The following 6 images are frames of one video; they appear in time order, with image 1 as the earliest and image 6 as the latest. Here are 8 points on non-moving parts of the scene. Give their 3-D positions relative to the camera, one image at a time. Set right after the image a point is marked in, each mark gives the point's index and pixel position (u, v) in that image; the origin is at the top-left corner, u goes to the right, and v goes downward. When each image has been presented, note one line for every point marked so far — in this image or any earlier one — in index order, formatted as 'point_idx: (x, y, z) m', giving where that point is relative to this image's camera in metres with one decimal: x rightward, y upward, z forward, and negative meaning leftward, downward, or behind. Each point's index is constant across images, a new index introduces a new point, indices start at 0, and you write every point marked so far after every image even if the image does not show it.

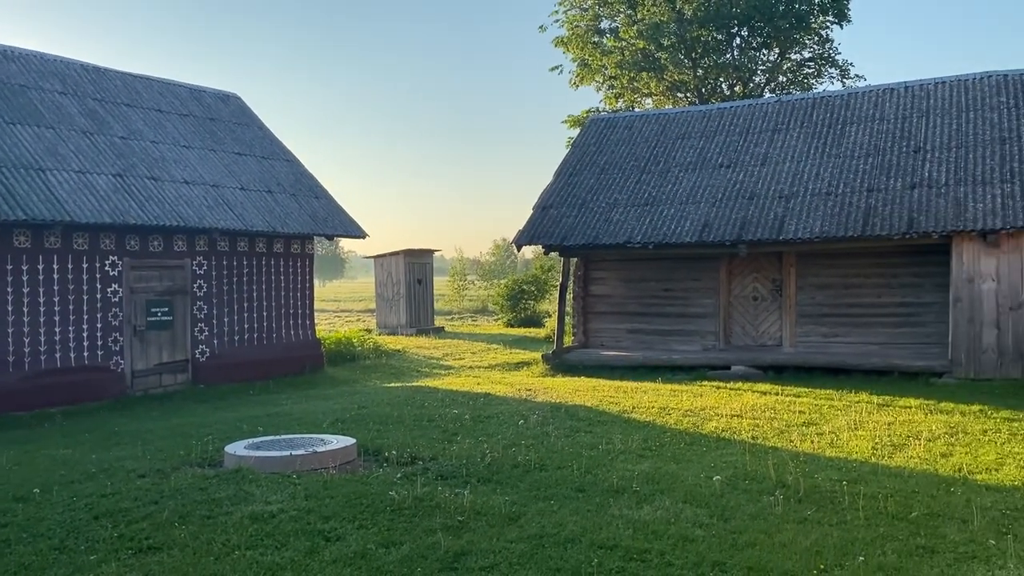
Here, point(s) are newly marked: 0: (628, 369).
0: (+2.1, -1.4, +15.7) m
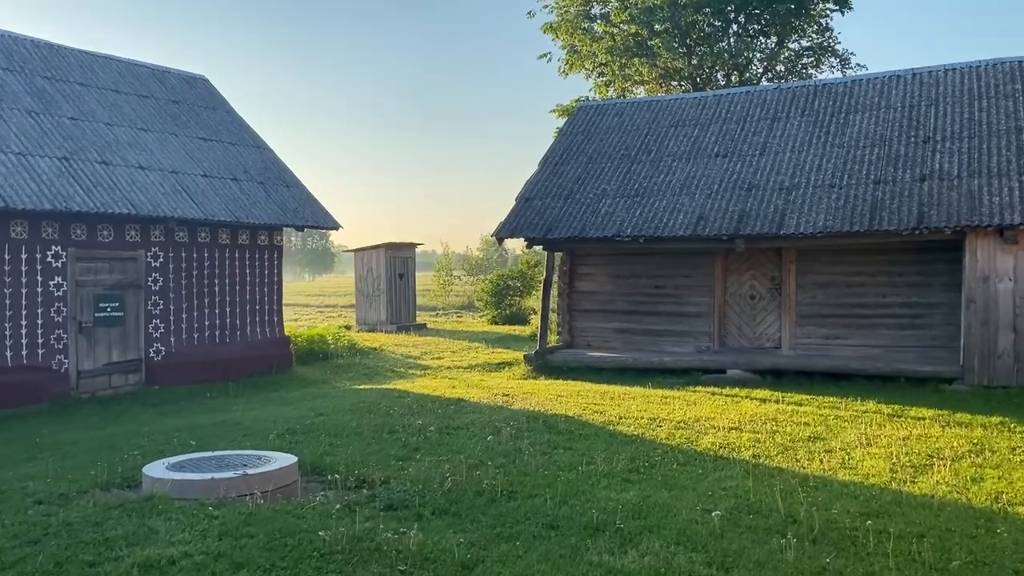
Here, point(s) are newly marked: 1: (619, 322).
0: (+1.7, -1.4, +14.7) m
1: (+1.9, -0.6, +15.9) m
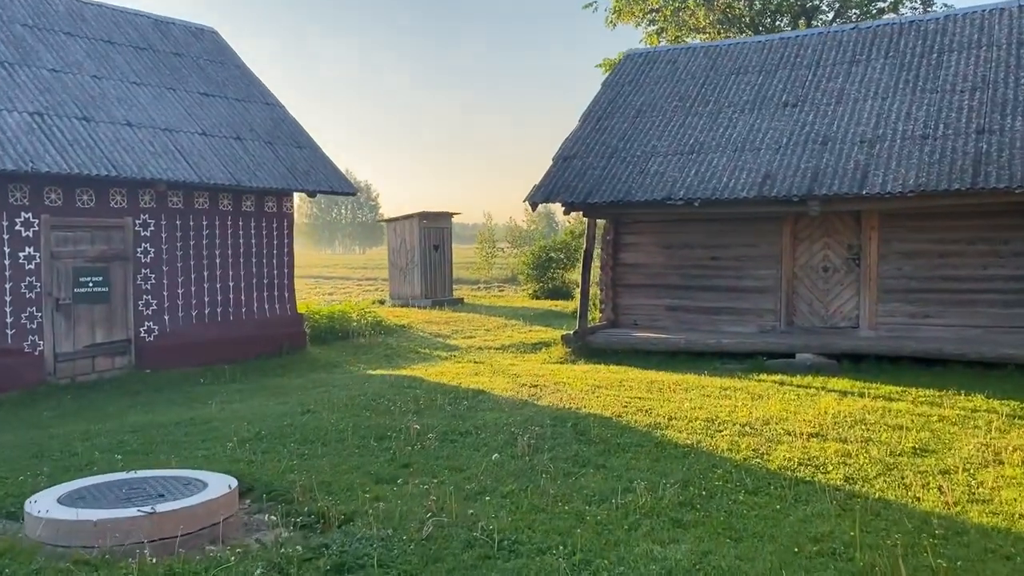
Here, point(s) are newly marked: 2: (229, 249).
0: (+2.2, -1.0, +12.8) m
1: (+2.5, -0.1, +14.0) m
2: (-4.3, +0.6, +13.5) m
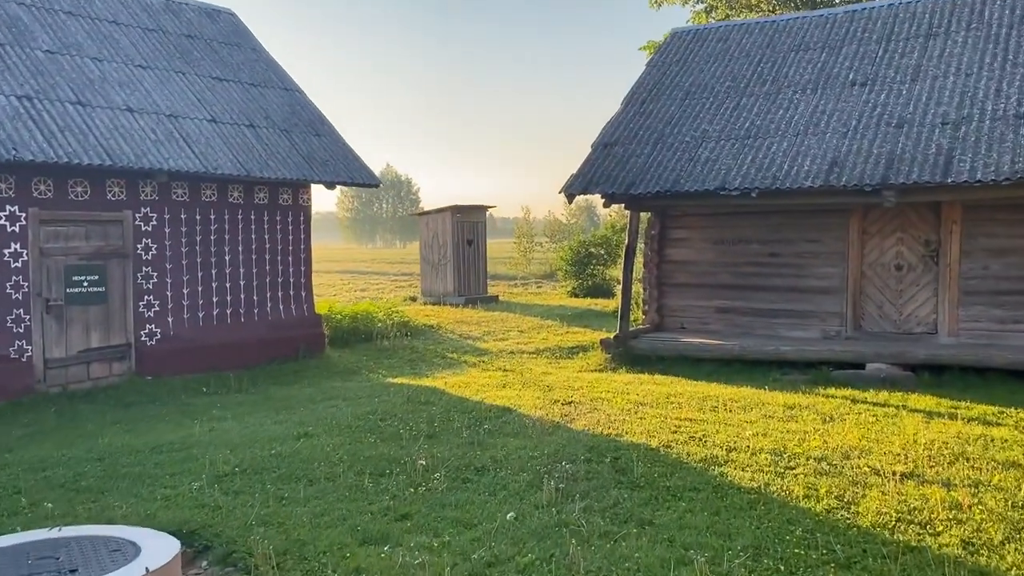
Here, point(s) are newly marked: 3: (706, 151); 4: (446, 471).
0: (+2.7, -1.0, +11.5) m
1: (+3.0, -0.1, +12.7) m
2: (-3.8, +0.6, +12.5) m
3: (+2.6, +1.8, +11.8) m
4: (-0.4, -1.2, +5.7) m
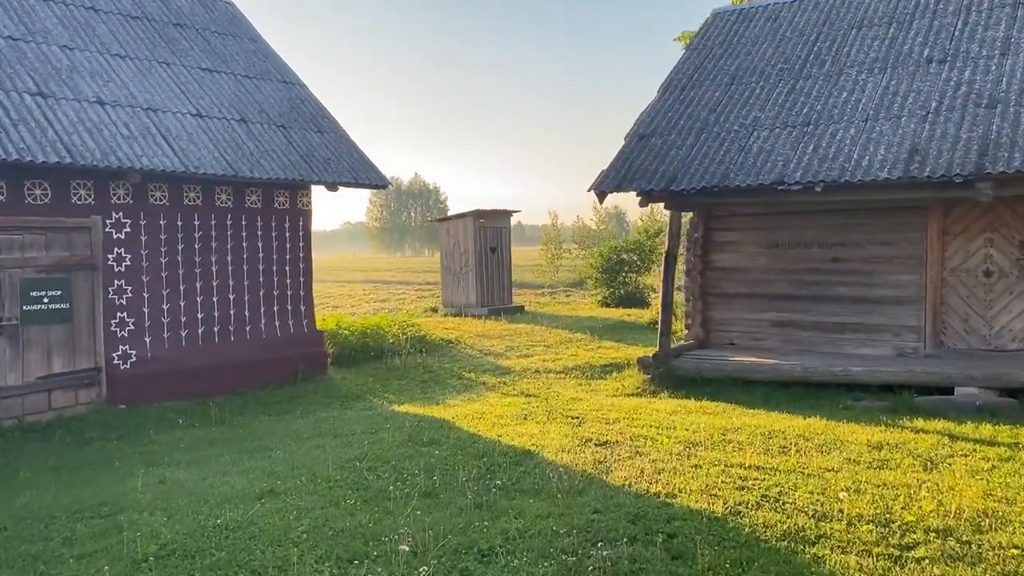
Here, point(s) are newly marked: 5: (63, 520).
0: (+2.9, -1.1, +9.9) m
1: (+3.3, -0.3, +11.0) m
2: (-3.5, +0.4, +11.1) m
3: (+2.8, +1.7, +10.2) m
4: (-0.4, -1.3, +4.2) m
5: (-2.6, -1.4, +5.2) m
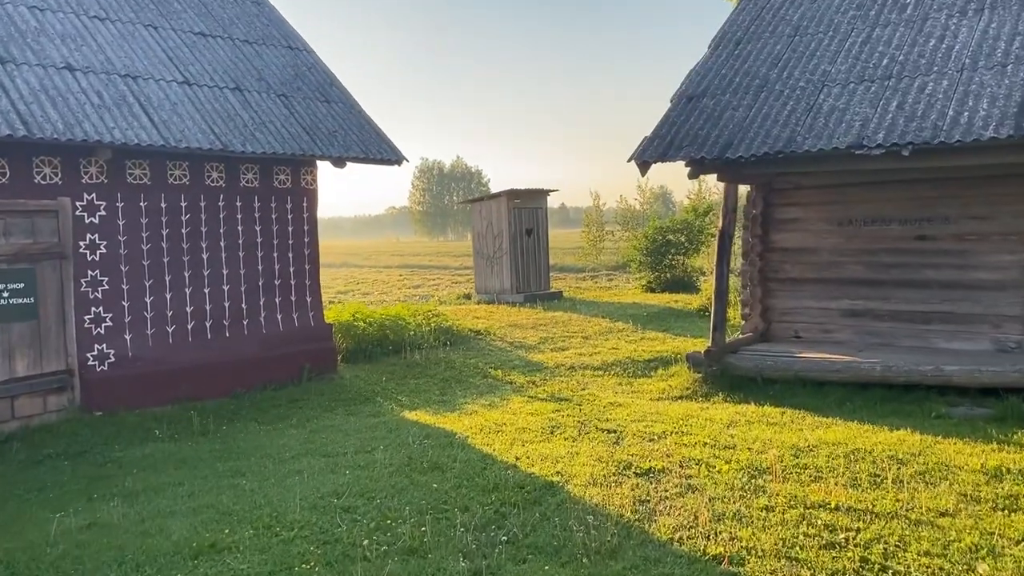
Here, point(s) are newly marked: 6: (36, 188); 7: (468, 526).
0: (+3.2, -1.0, +8.4) m
1: (+3.6, -0.1, +9.5) m
2: (-3.2, +0.5, +9.8) m
3: (+3.1, +1.8, +8.6) m
4: (-0.4, -1.3, +2.9) m
5: (-2.6, -1.3, +4.0) m
6: (-4.5, +0.9, +8.3) m
7: (-0.2, -1.2, +4.5) m
